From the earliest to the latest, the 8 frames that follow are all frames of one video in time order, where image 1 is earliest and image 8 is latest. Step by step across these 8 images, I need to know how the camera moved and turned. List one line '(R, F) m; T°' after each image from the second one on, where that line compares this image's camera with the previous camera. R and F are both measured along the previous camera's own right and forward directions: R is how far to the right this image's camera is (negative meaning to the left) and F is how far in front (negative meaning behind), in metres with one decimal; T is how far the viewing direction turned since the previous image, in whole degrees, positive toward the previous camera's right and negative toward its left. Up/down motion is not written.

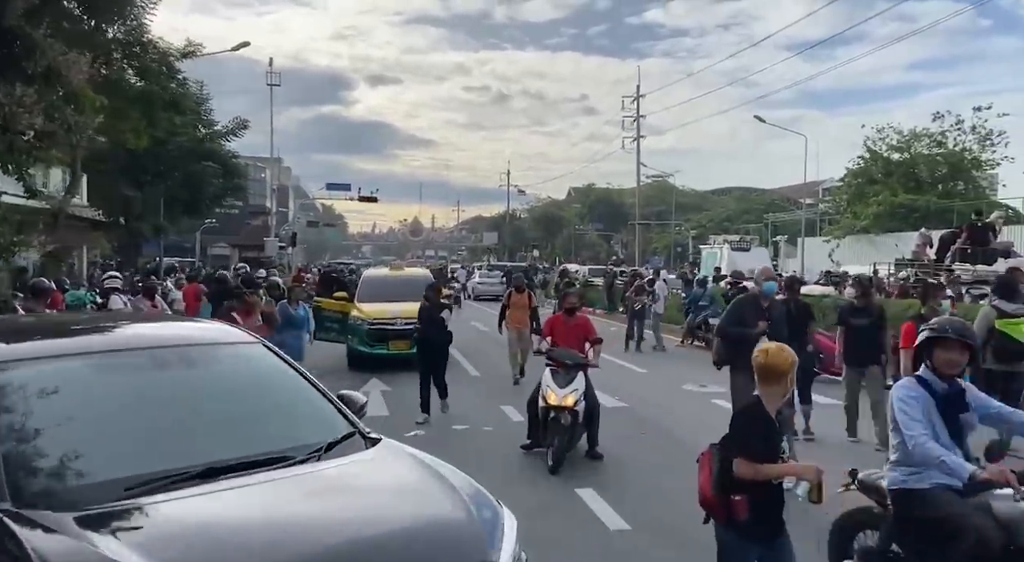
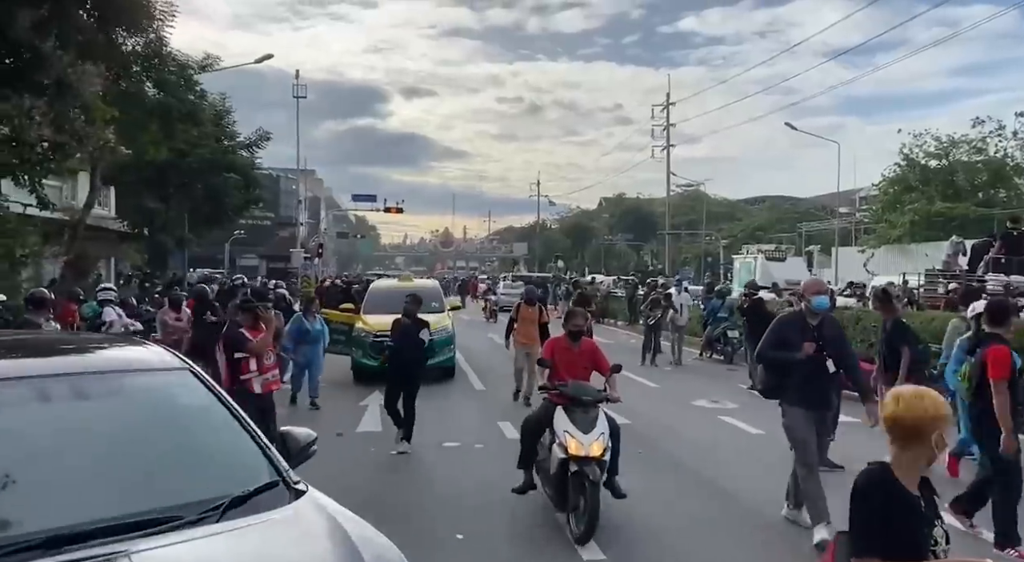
(+0.5, +0.4) m; -2°
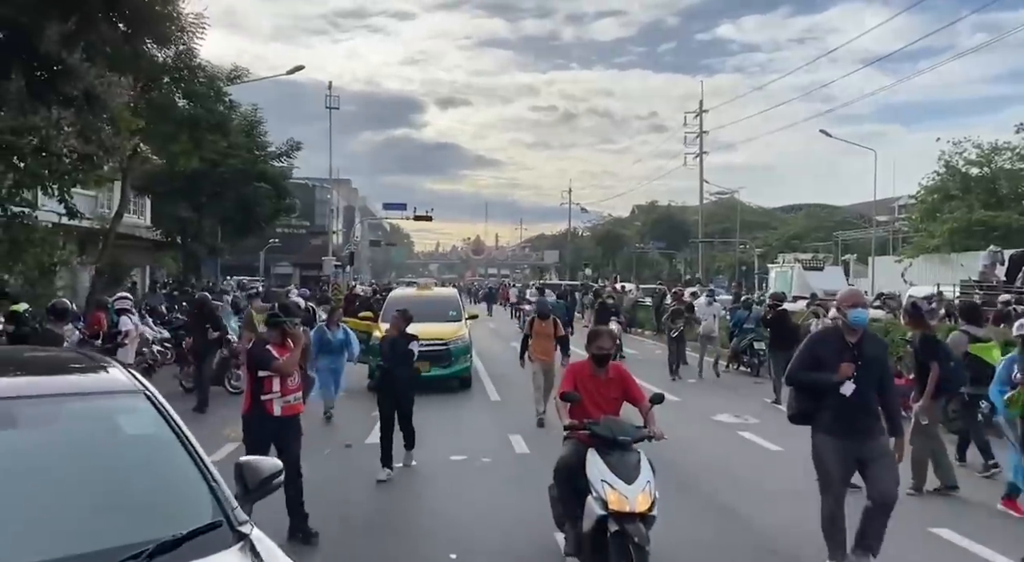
(+0.3, +0.1) m; -2°
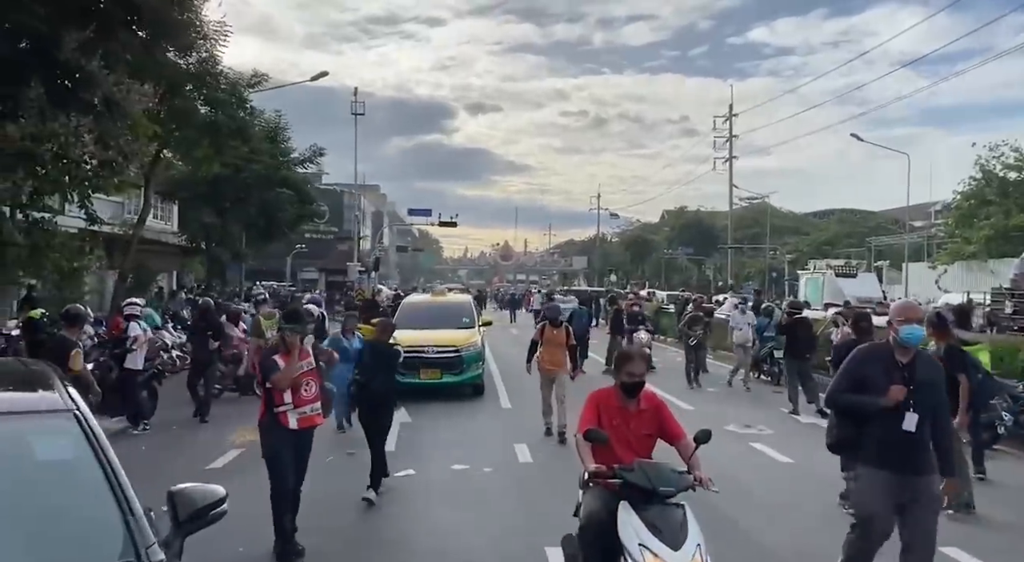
(+0.3, +0.2) m; -2°
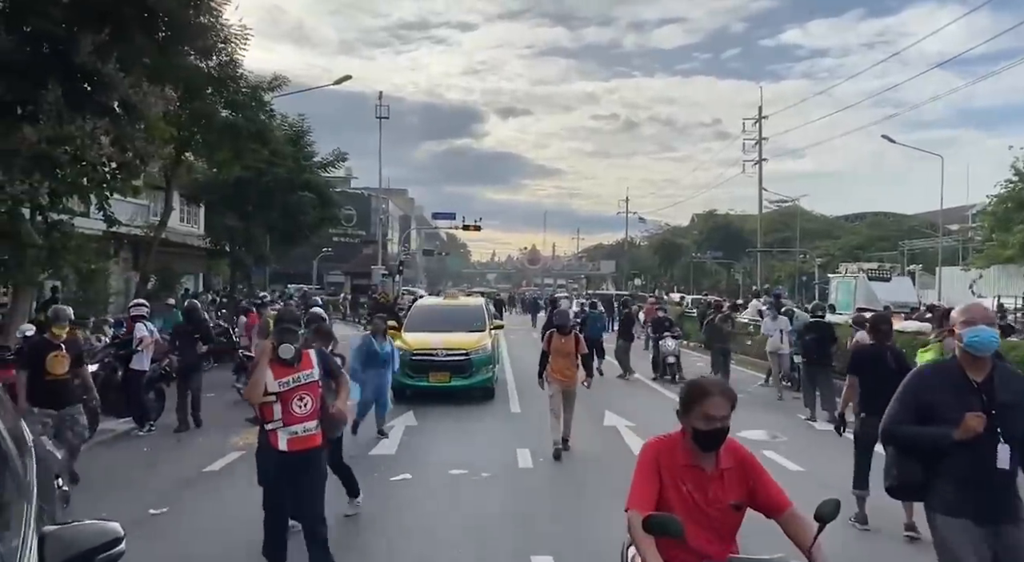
(+0.3, +0.2) m; -2°
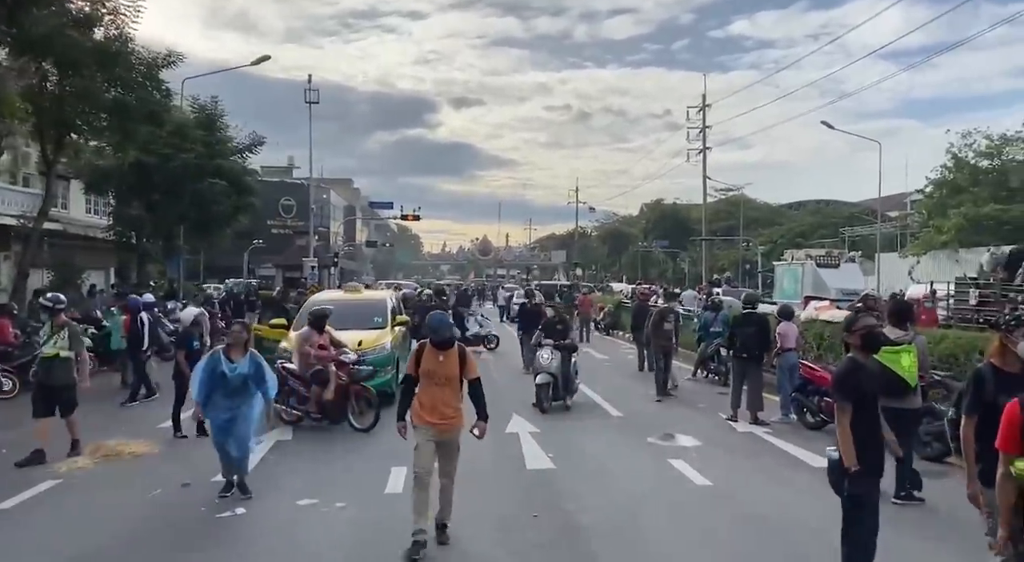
(+0.9, +1.3) m; +3°
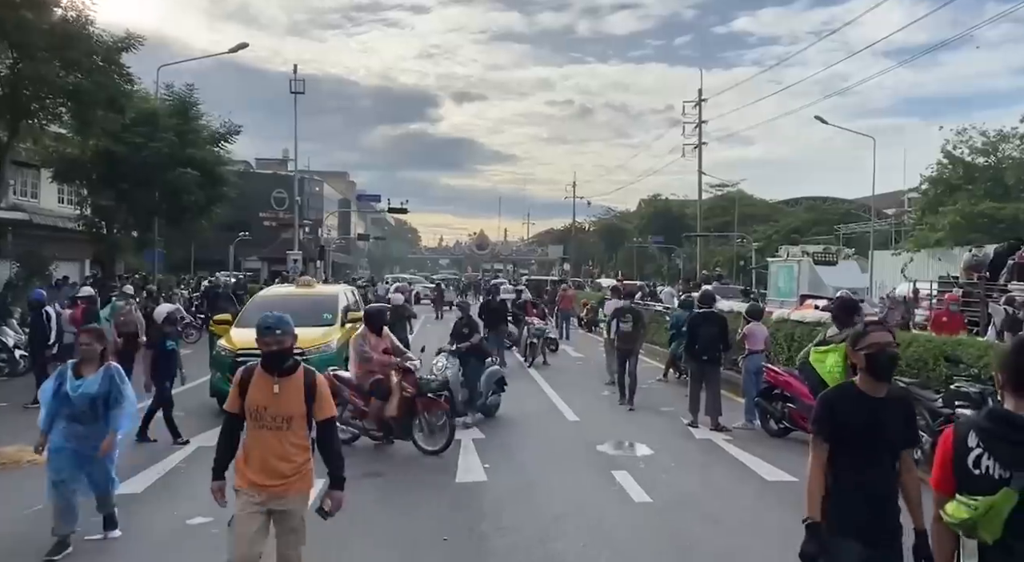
(+0.7, +0.7) m; 0°
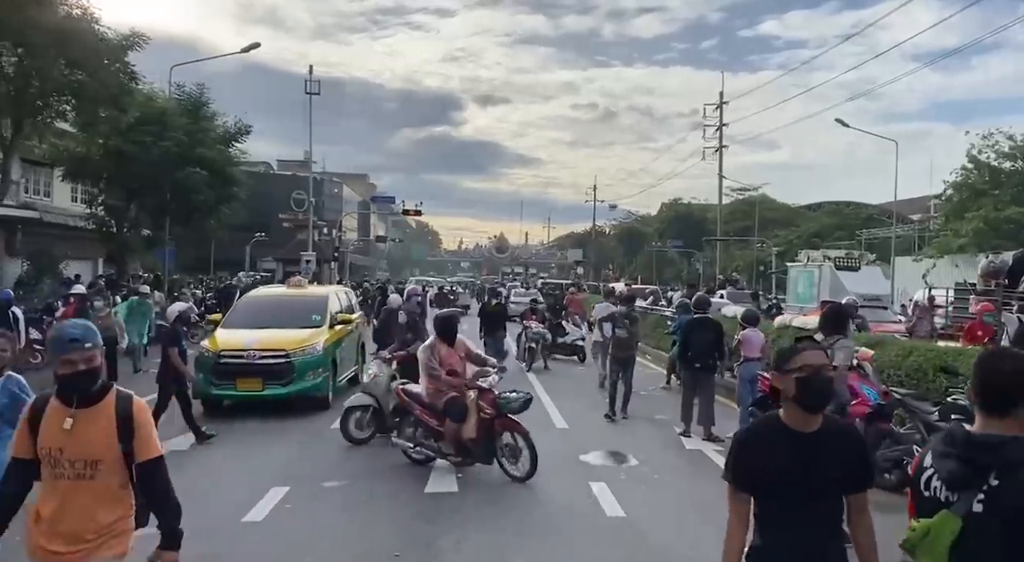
(+0.5, +0.3) m; -2°
